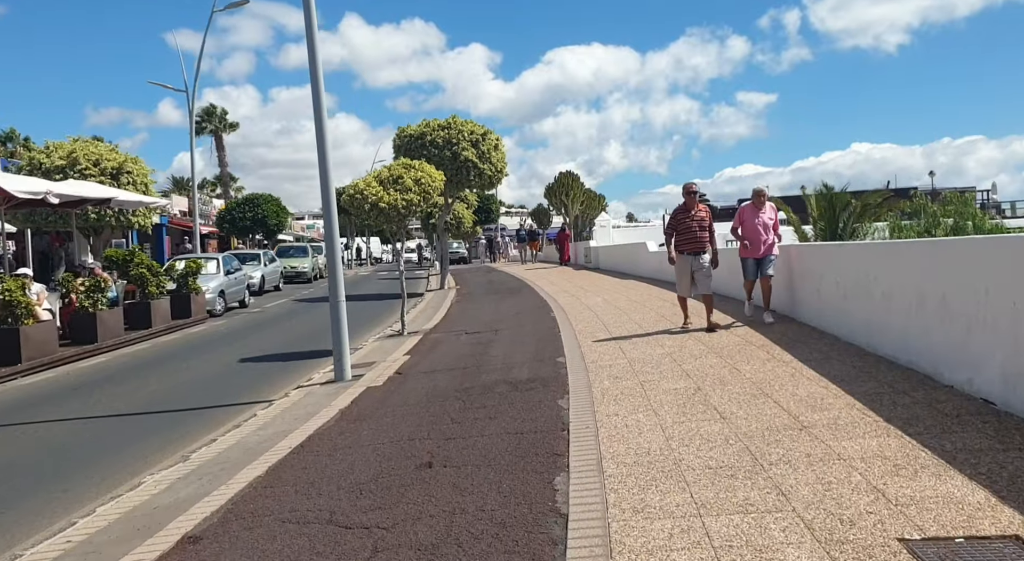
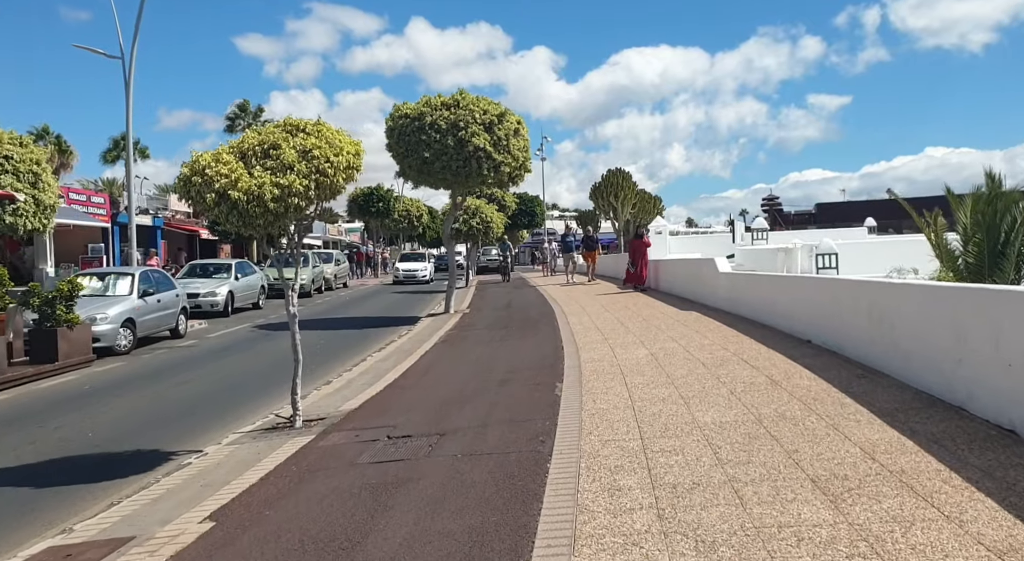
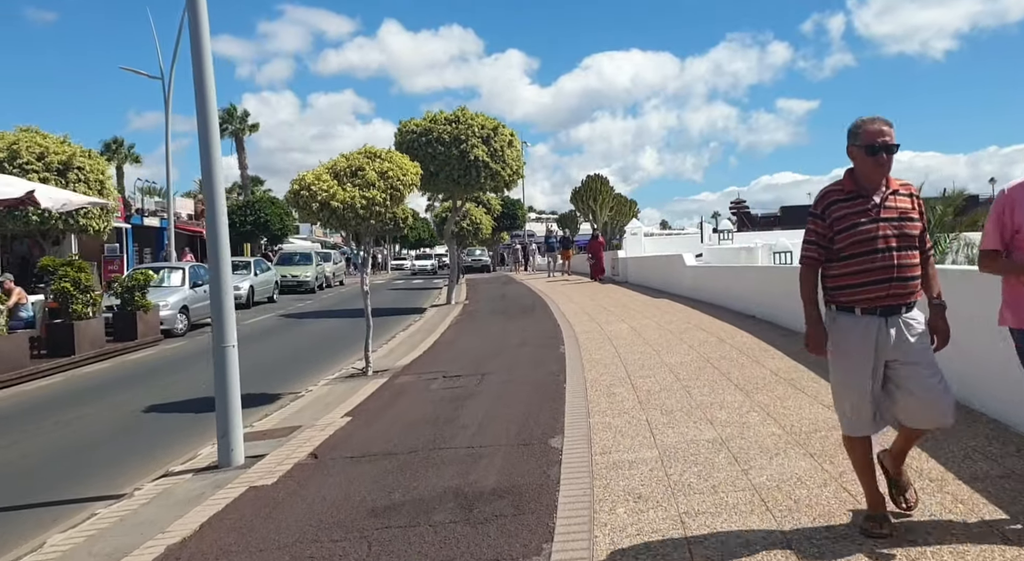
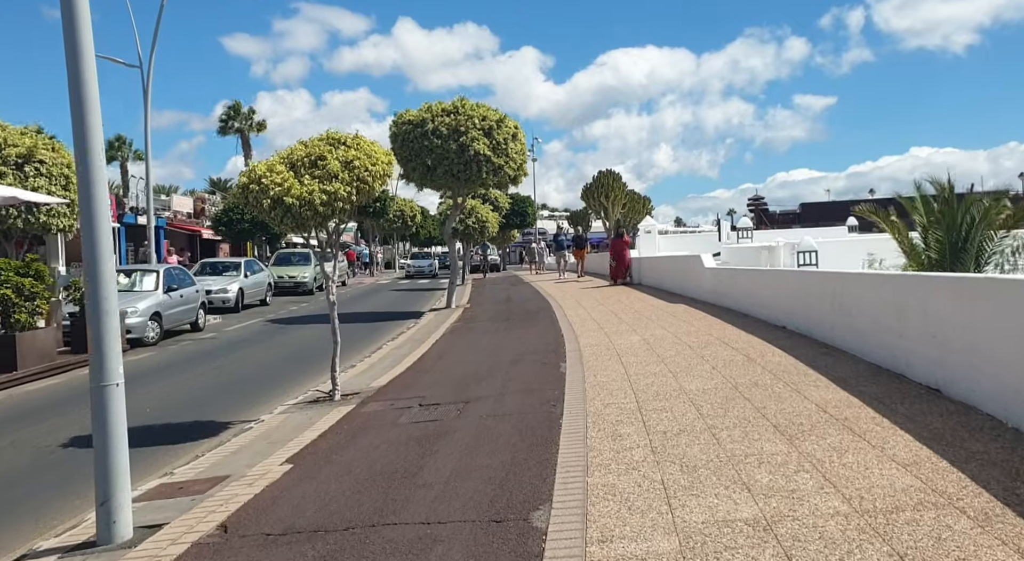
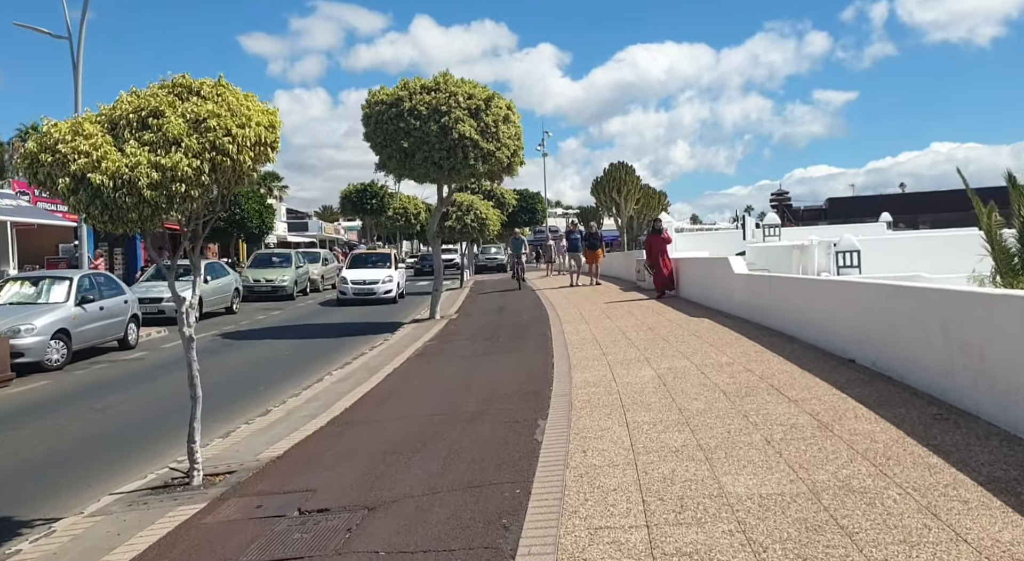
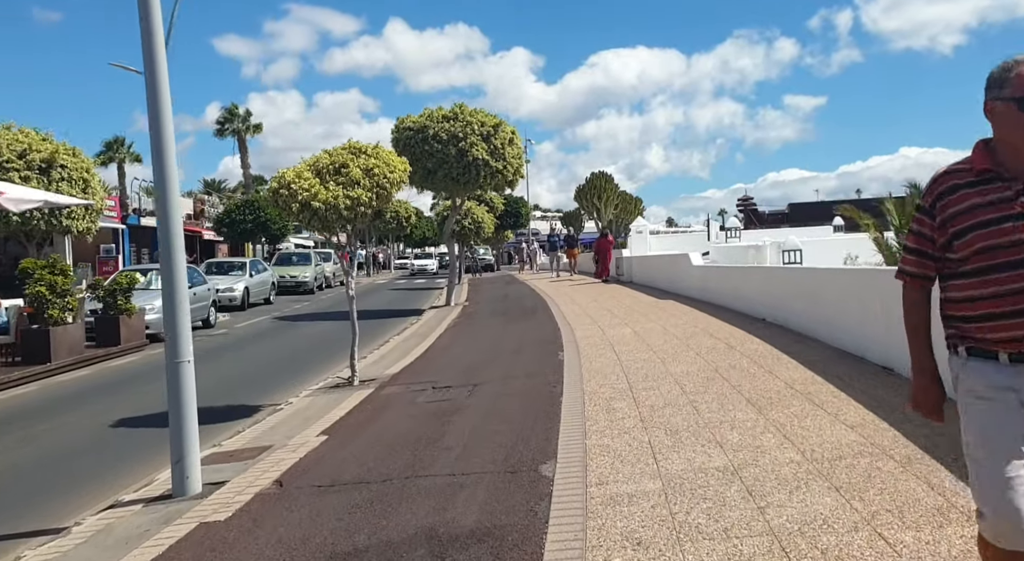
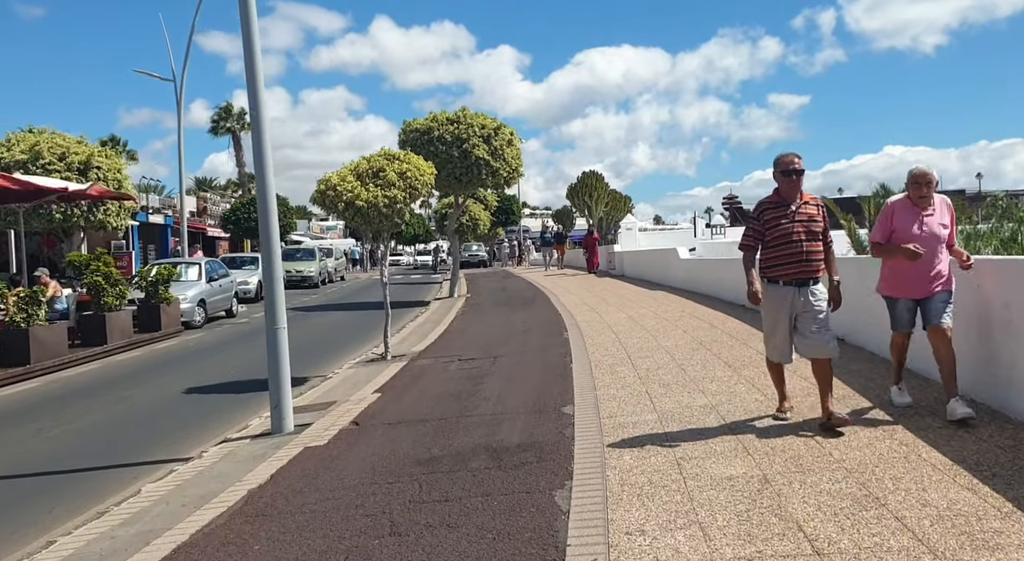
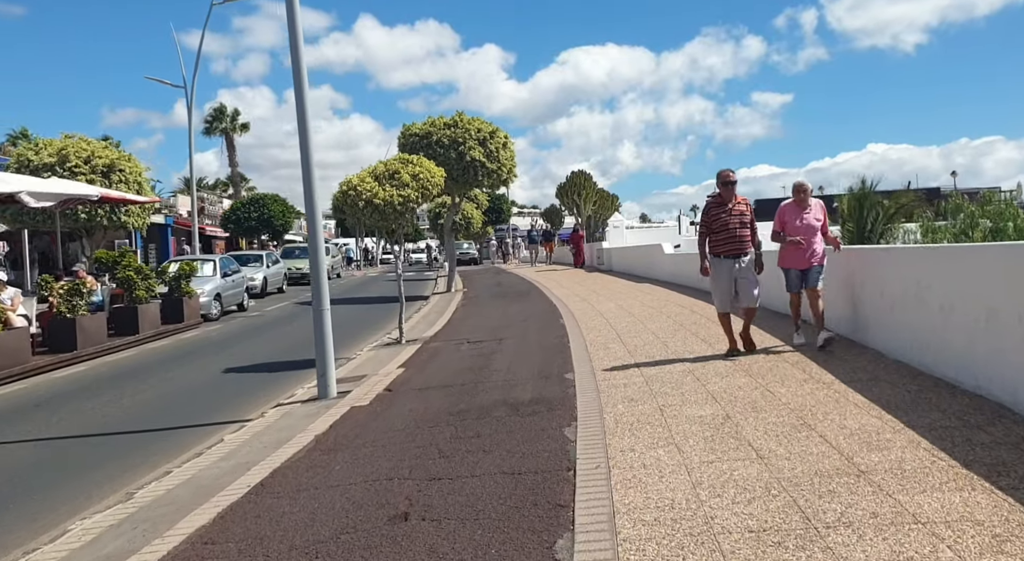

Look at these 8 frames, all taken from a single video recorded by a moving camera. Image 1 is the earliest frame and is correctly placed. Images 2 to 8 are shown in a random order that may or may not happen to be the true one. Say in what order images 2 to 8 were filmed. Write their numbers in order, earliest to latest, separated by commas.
8, 7, 3, 6, 4, 2, 5
